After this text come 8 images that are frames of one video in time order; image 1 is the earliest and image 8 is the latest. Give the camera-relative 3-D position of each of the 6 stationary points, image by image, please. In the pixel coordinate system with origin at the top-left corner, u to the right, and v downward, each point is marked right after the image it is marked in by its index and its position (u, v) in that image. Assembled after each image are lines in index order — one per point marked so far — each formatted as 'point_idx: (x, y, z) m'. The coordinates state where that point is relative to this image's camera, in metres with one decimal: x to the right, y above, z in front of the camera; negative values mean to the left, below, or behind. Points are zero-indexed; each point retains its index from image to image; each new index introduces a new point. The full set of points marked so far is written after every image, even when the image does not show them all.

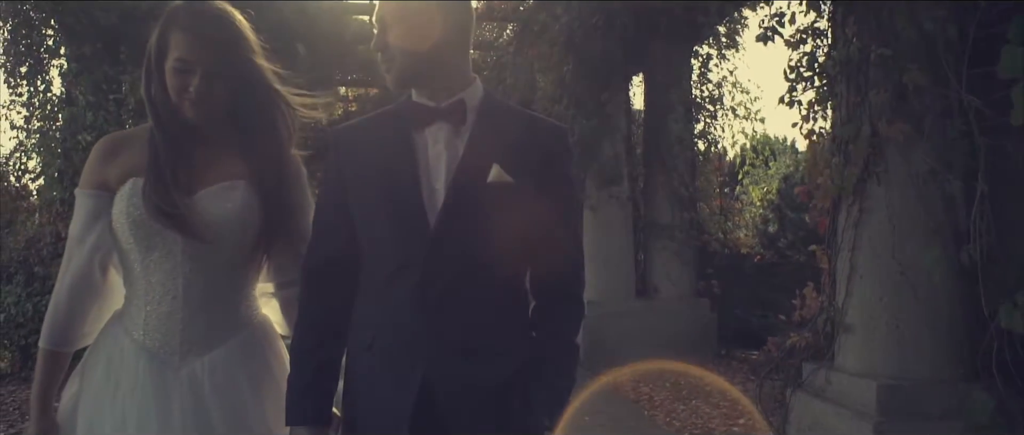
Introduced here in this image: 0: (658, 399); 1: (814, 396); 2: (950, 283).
0: (+1.0, -1.3, +7.5) m
1: (+1.2, -0.7, +4.3) m
2: (+1.6, -0.2, +3.9) m
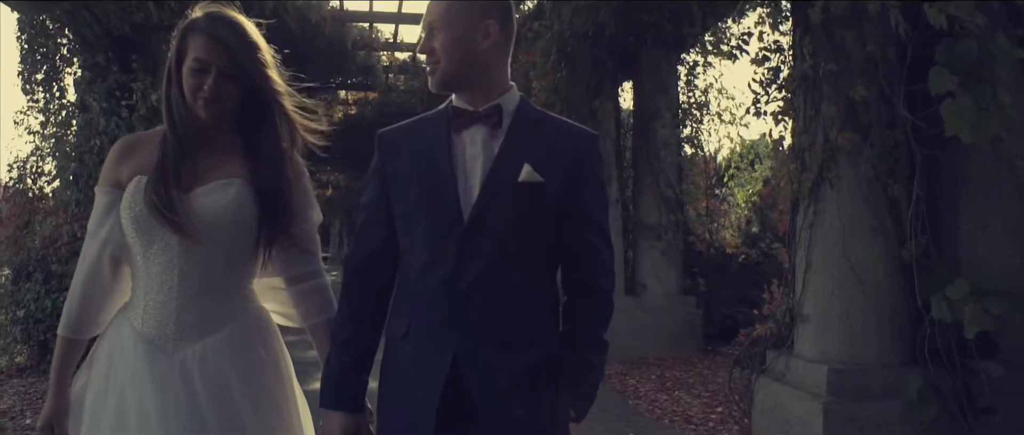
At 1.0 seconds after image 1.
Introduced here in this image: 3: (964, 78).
0: (+1.0, -1.3, +8.0) m
1: (+1.2, -0.7, +4.8) m
2: (+1.5, -0.2, +4.3) m
3: (+1.6, +0.5, +4.1) m
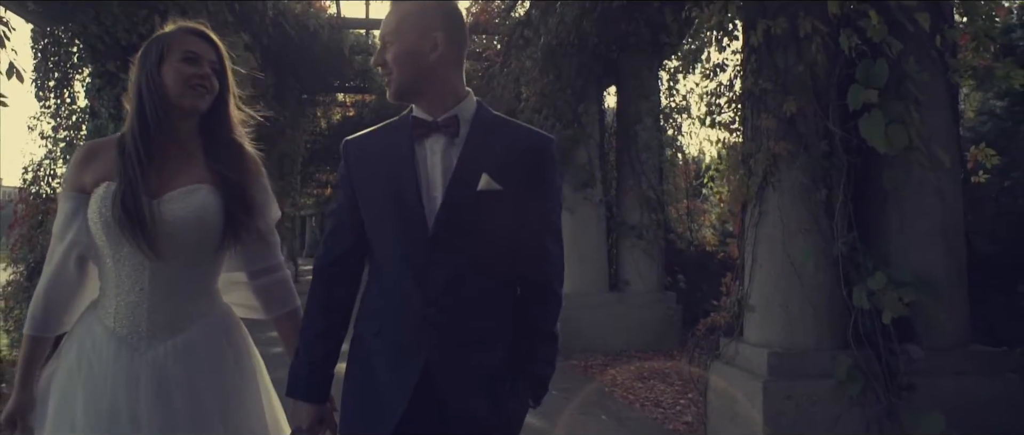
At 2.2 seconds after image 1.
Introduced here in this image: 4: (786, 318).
0: (+0.9, -1.3, +8.5) m
1: (+1.1, -0.7, +5.3) m
2: (+1.4, -0.2, +4.9) m
3: (+1.5, +0.5, +4.6) m
4: (+1.3, -0.5, +5.0) m
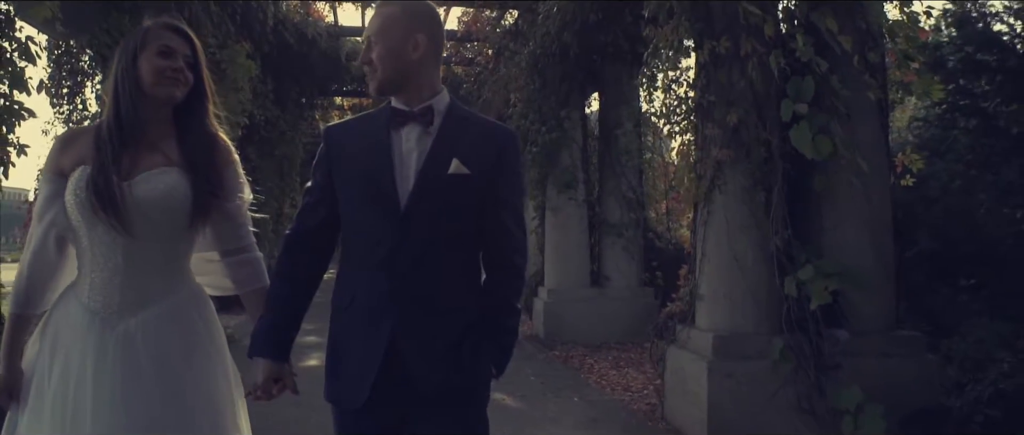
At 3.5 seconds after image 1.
0: (+0.7, -1.3, +9.1) m
1: (+0.9, -0.7, +5.9) m
2: (+1.3, -0.2, +5.5) m
3: (+1.4, +0.5, +5.2) m
4: (+1.1, -0.5, +5.6) m
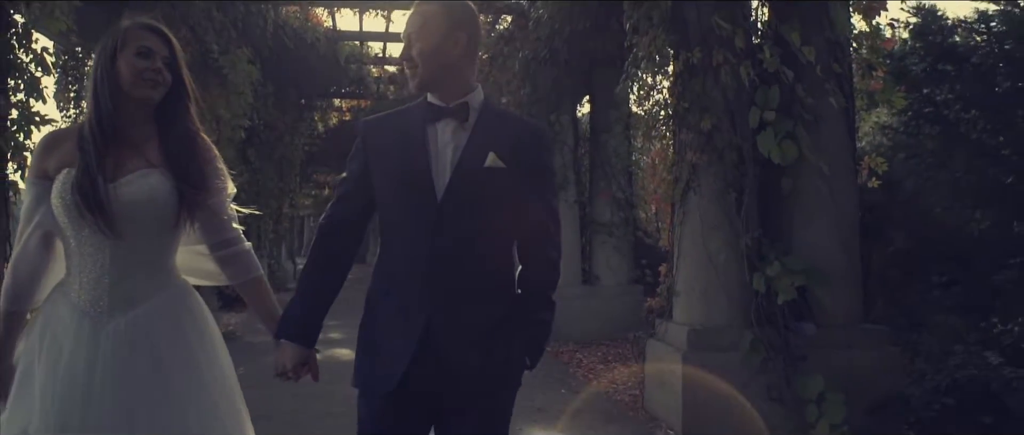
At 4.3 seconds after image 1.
0: (+0.7, -1.3, +9.5) m
1: (+0.9, -0.7, +6.3) m
2: (+1.2, -0.2, +5.8) m
3: (+1.3, +0.5, +5.6) m
4: (+1.1, -0.5, +6.0) m
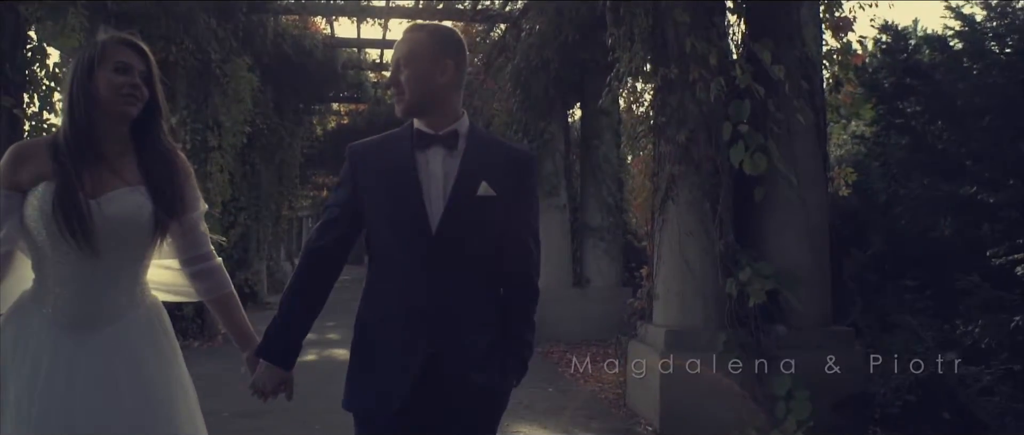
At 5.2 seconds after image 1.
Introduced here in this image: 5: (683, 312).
0: (+0.6, -1.3, +9.8) m
1: (+0.8, -0.8, +6.6) m
2: (+1.1, -0.3, +6.2) m
3: (+1.2, +0.5, +5.9) m
4: (+1.0, -0.5, +6.3) m
5: (+1.0, -0.5, +6.2) m
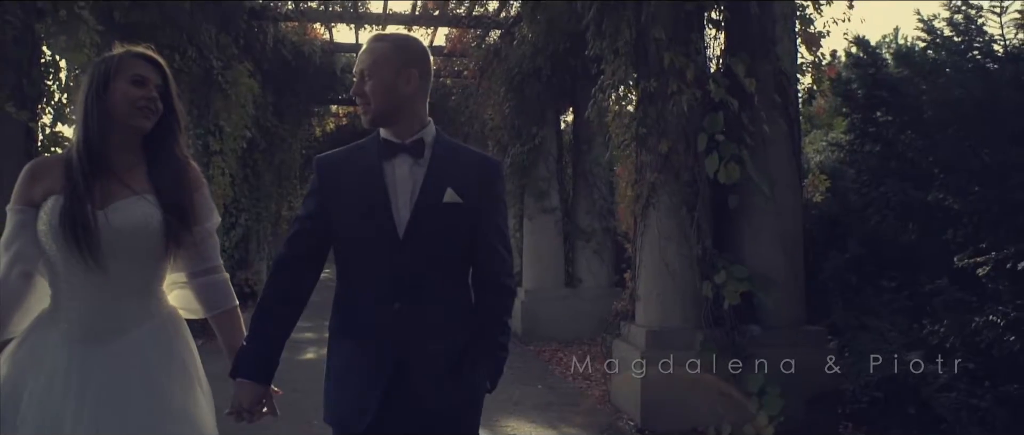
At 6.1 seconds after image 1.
0: (+0.5, -1.3, +10.1) m
1: (+0.7, -0.8, +6.9) m
2: (+1.1, -0.3, +6.5) m
3: (+1.2, +0.4, +6.2) m
4: (+0.9, -0.5, +6.6) m
5: (+0.9, -0.6, +6.6) m
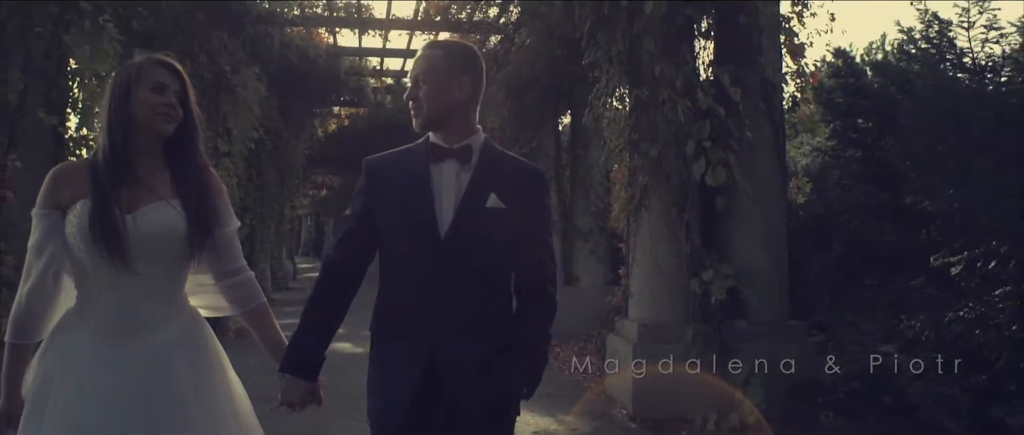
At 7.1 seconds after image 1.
0: (+0.5, -1.3, +10.5) m
1: (+0.7, -0.8, +7.3) m
2: (+1.1, -0.3, +6.9) m
3: (+1.2, +0.4, +6.6) m
4: (+0.9, -0.5, +7.0) m
5: (+0.9, -0.6, +7.0) m
